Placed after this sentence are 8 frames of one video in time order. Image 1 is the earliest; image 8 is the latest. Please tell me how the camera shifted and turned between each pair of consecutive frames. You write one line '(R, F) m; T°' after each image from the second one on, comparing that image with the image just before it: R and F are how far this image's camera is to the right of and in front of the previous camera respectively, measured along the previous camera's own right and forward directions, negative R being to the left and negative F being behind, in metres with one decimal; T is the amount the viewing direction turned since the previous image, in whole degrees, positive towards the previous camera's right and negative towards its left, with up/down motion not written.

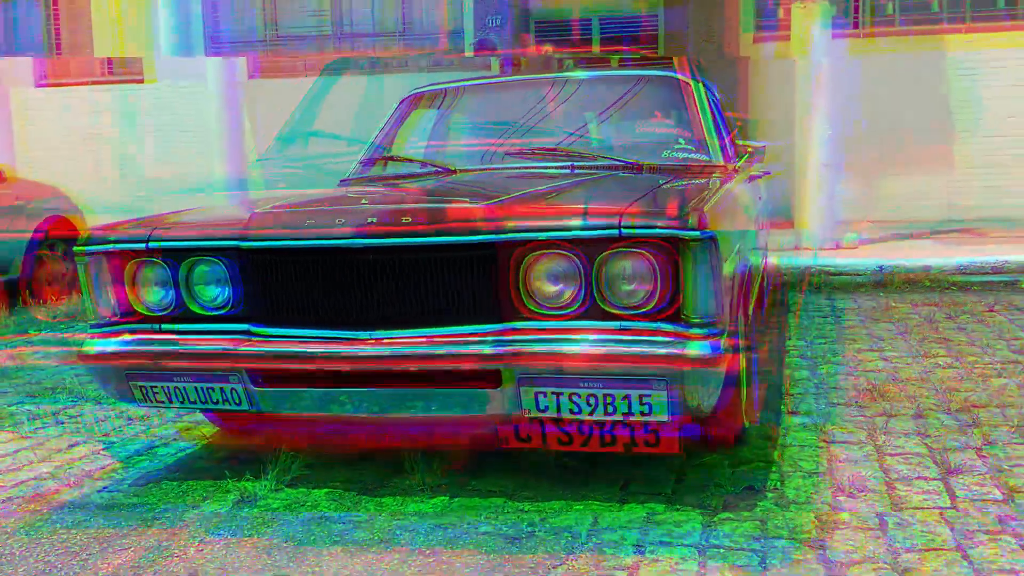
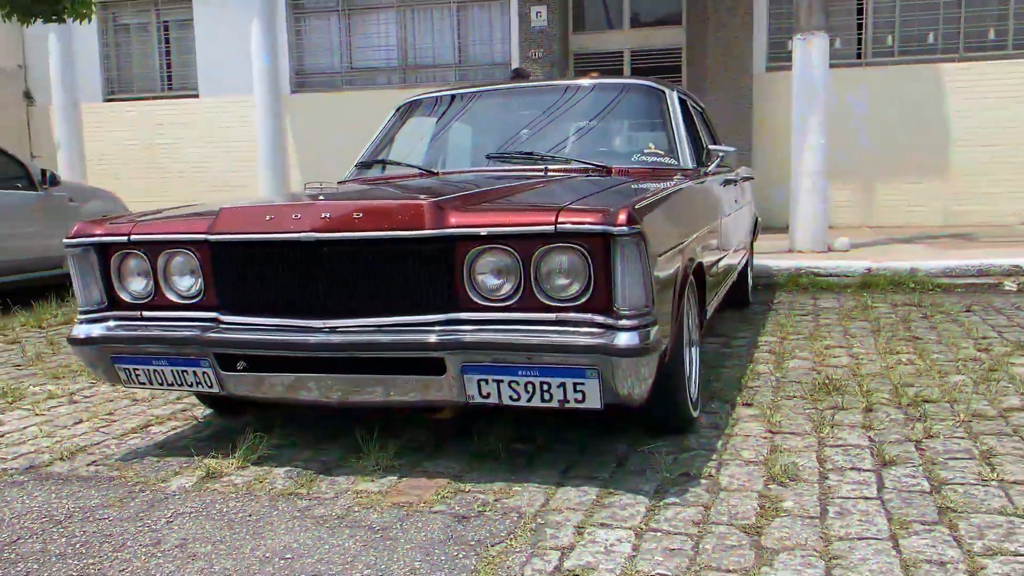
(+0.3, -0.2) m; -1°
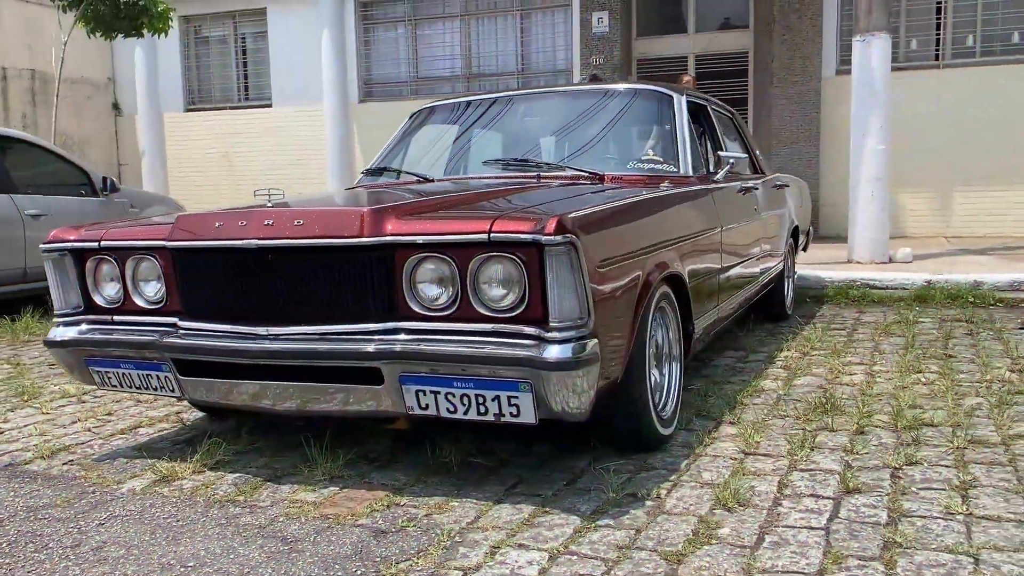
(+0.5, +0.1) m; -6°
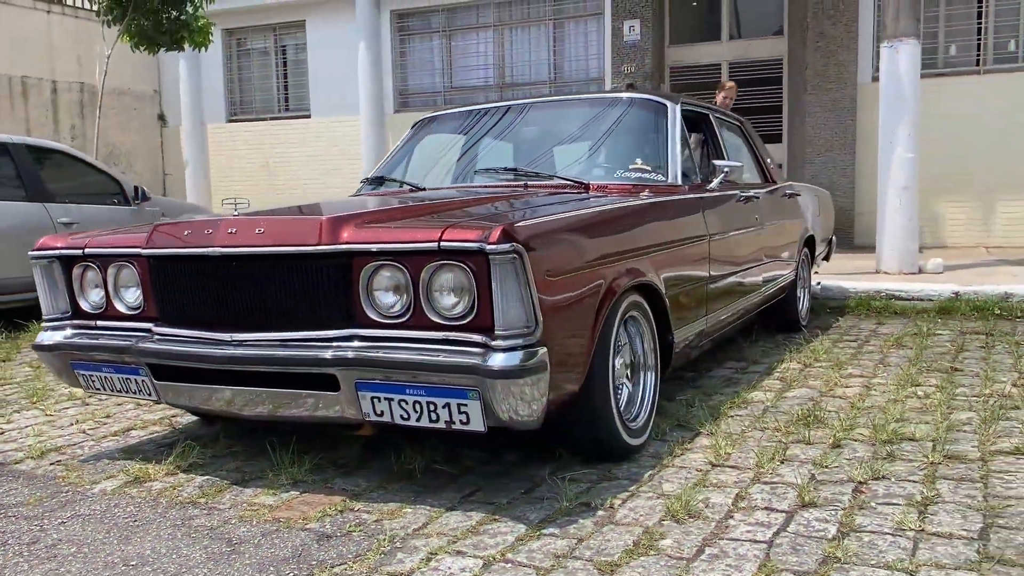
(+0.3, 0.0) m; -3°
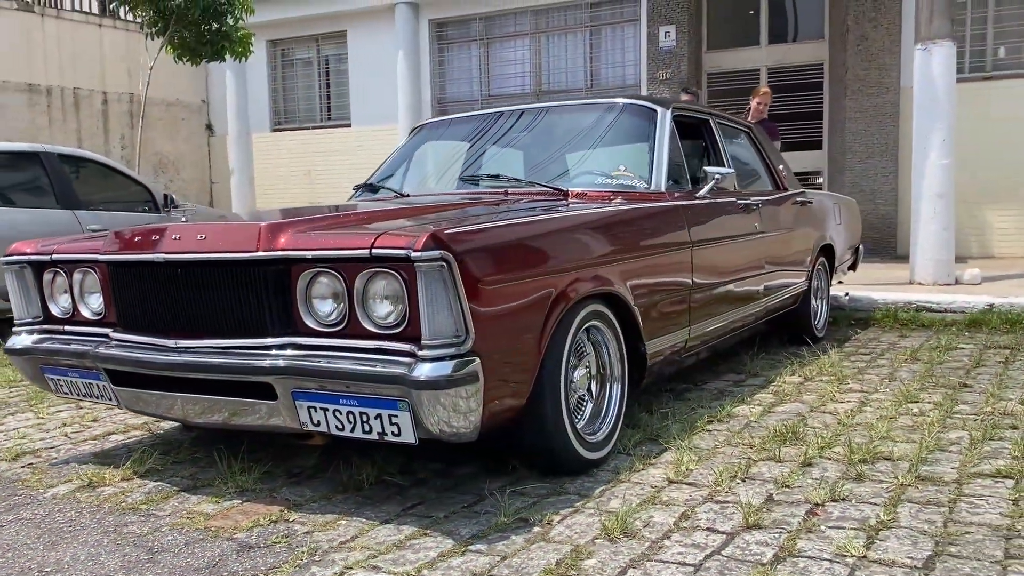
(+0.4, +0.1) m; -4°
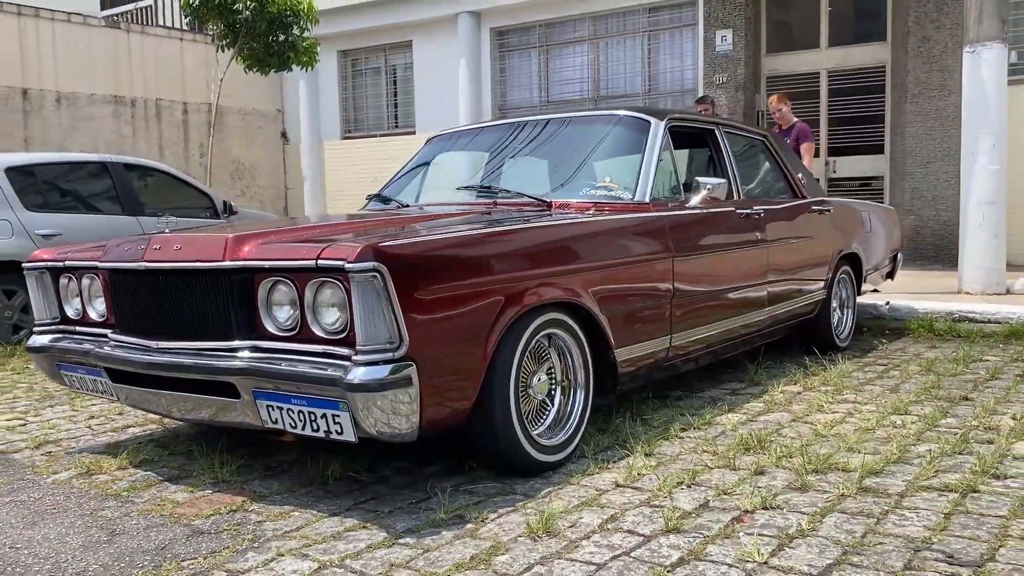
(+0.5, -0.1) m; -6°
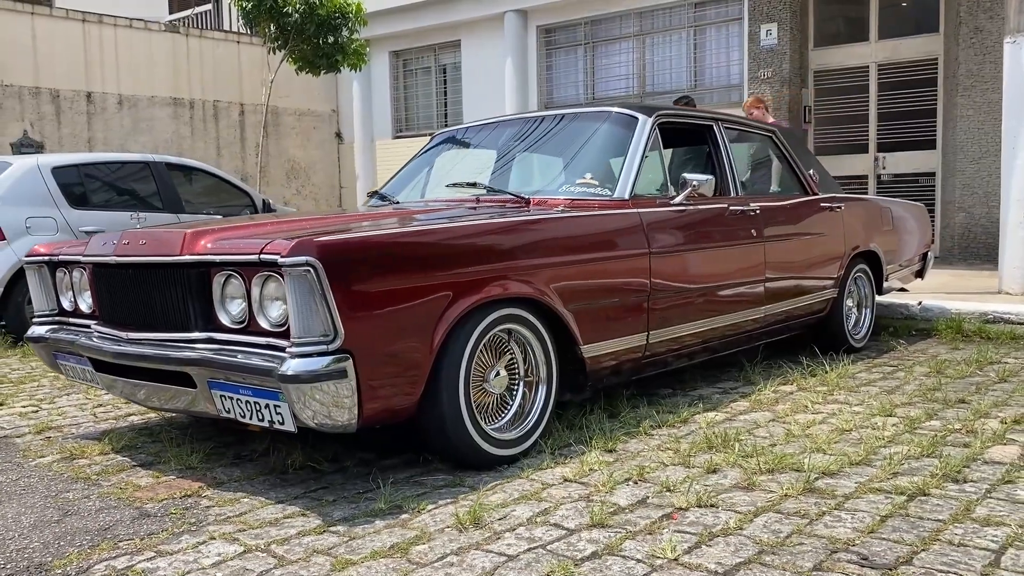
(+0.4, 0.0) m; -5°
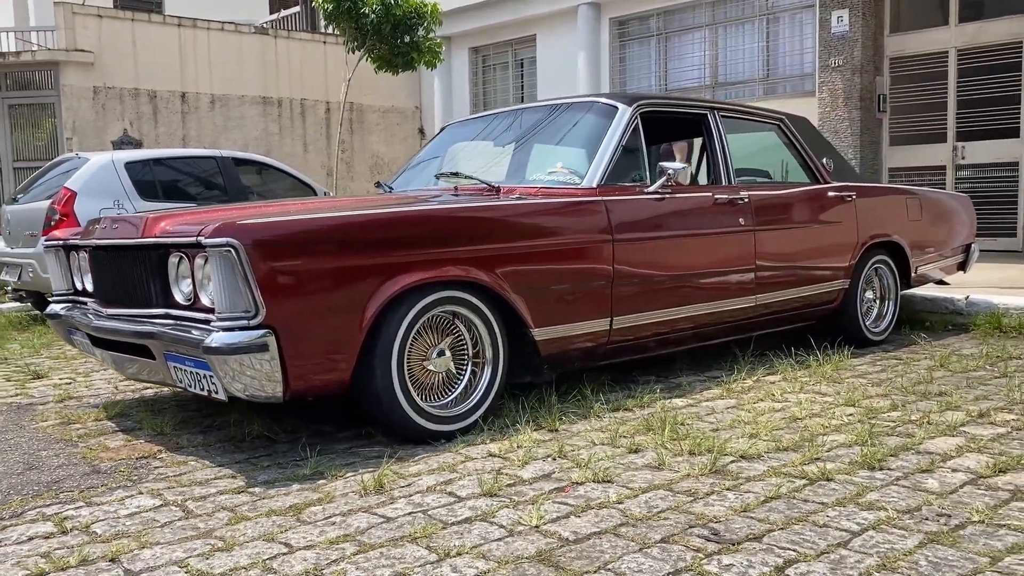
(+0.7, -0.1) m; -7°
